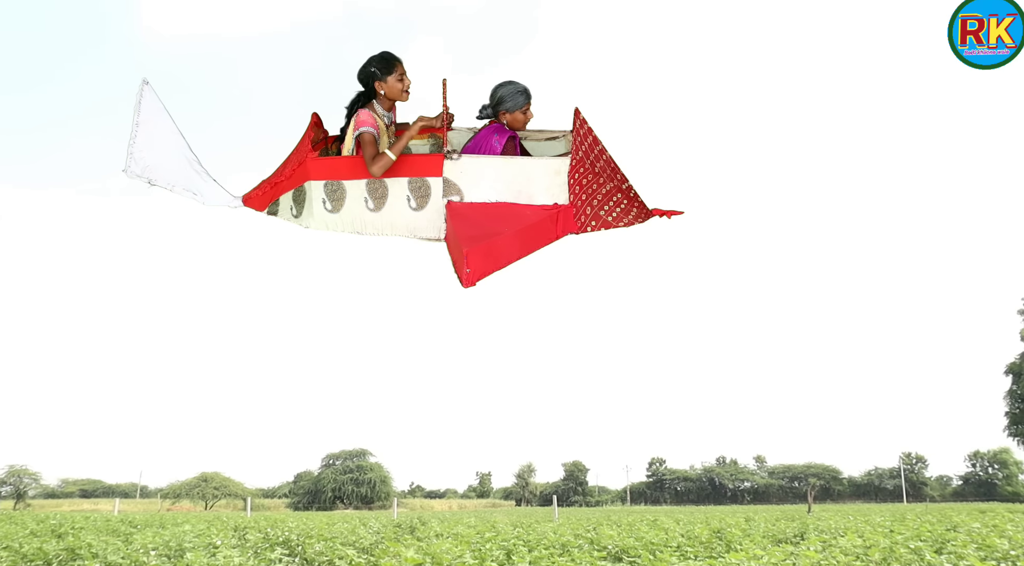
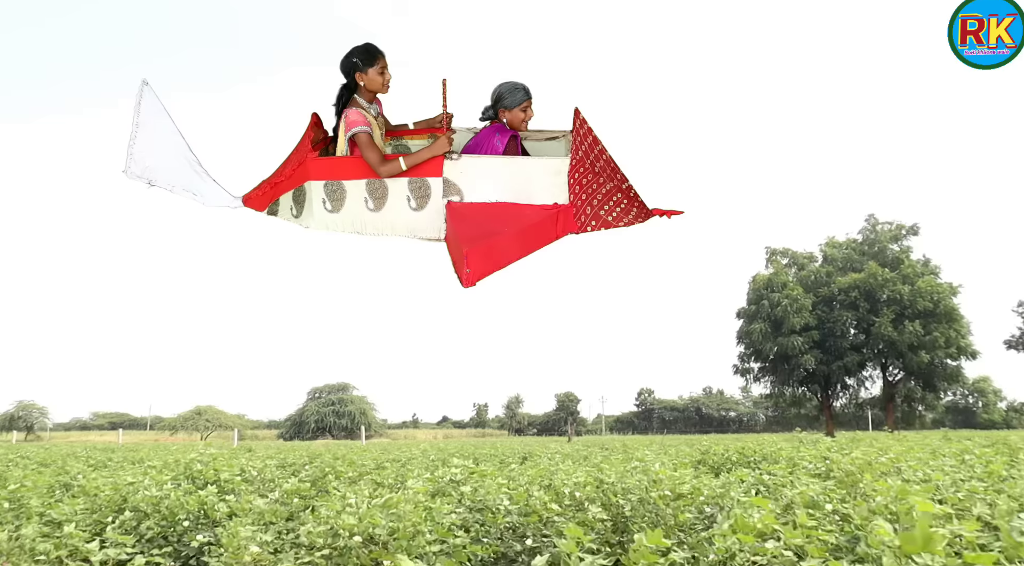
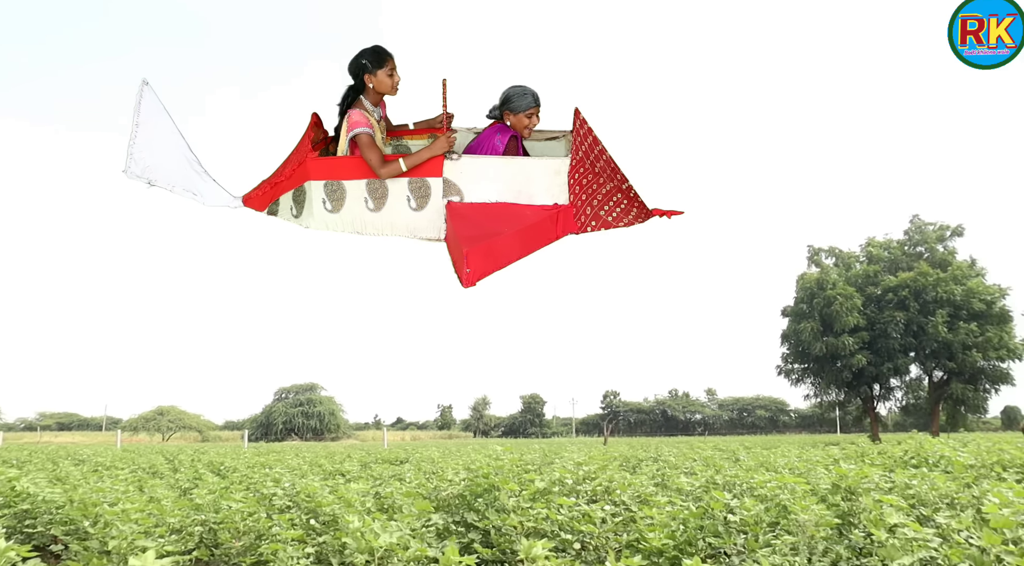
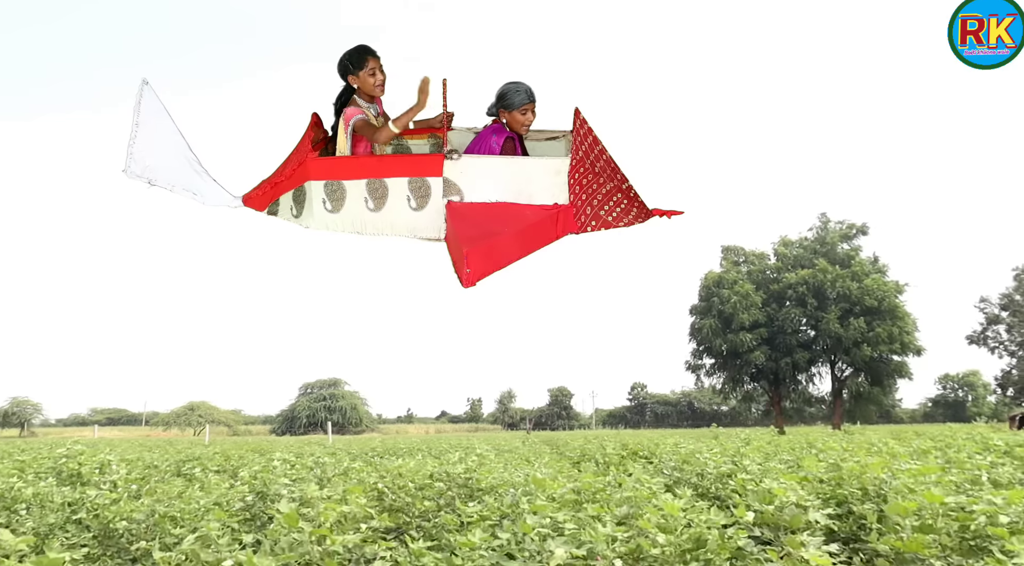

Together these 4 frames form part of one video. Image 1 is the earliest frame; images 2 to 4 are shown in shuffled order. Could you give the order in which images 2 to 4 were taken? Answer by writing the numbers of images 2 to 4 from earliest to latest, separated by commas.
3, 2, 4
